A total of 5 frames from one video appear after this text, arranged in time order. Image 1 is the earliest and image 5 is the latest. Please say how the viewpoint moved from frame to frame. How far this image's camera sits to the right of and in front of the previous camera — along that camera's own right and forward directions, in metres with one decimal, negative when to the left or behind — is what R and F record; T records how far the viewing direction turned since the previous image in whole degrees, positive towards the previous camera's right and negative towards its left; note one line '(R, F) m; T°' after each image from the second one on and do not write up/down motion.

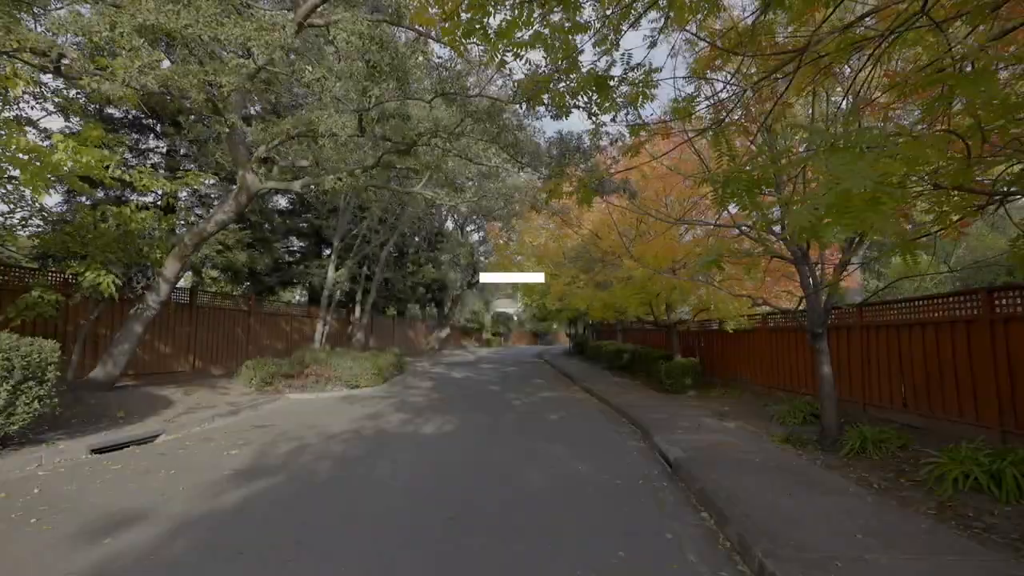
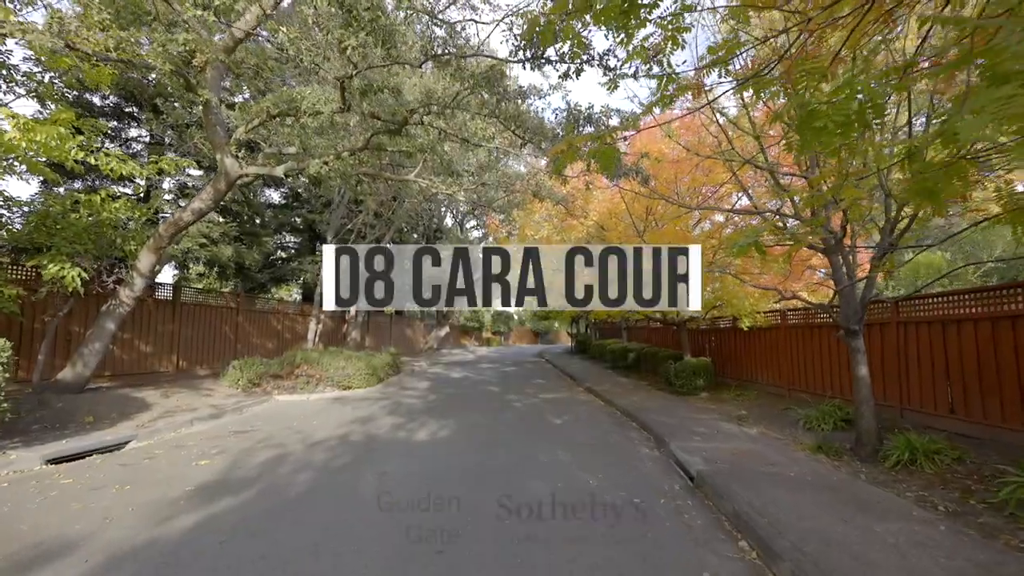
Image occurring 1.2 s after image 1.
(0.0, +0.9) m; 0°
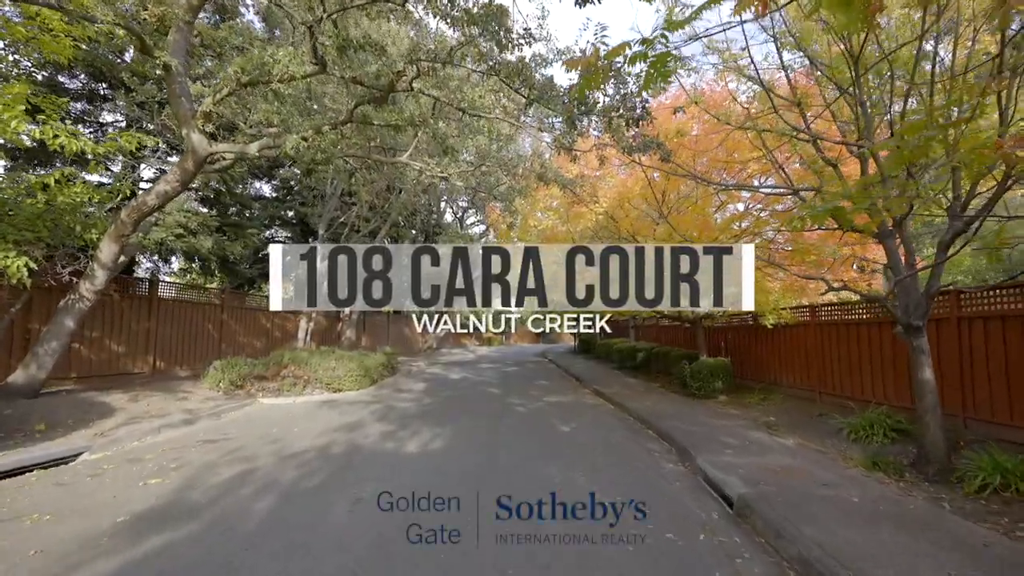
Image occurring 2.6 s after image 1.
(0.0, +1.1) m; 0°
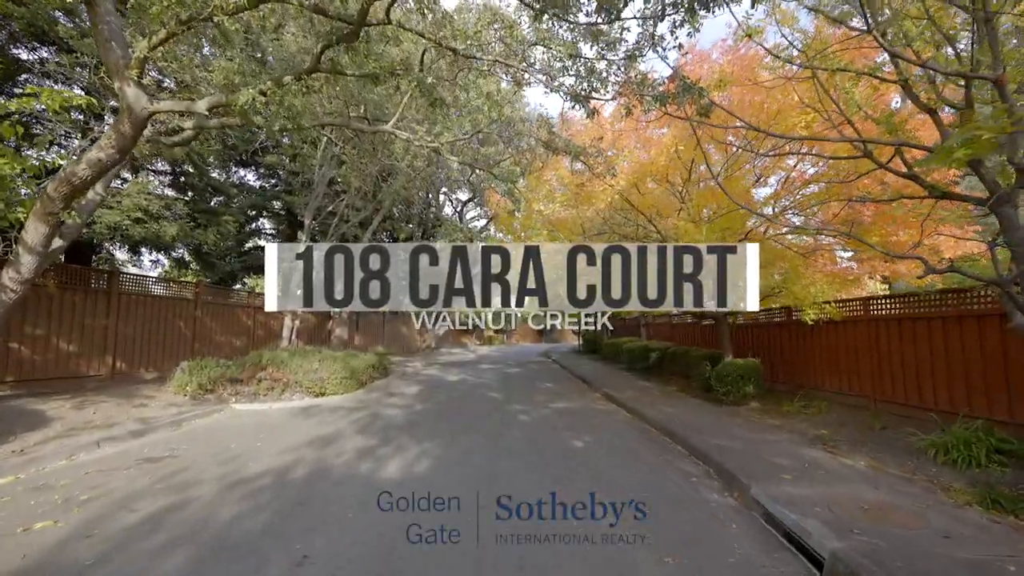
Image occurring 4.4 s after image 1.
(0.0, +1.6) m; 0°
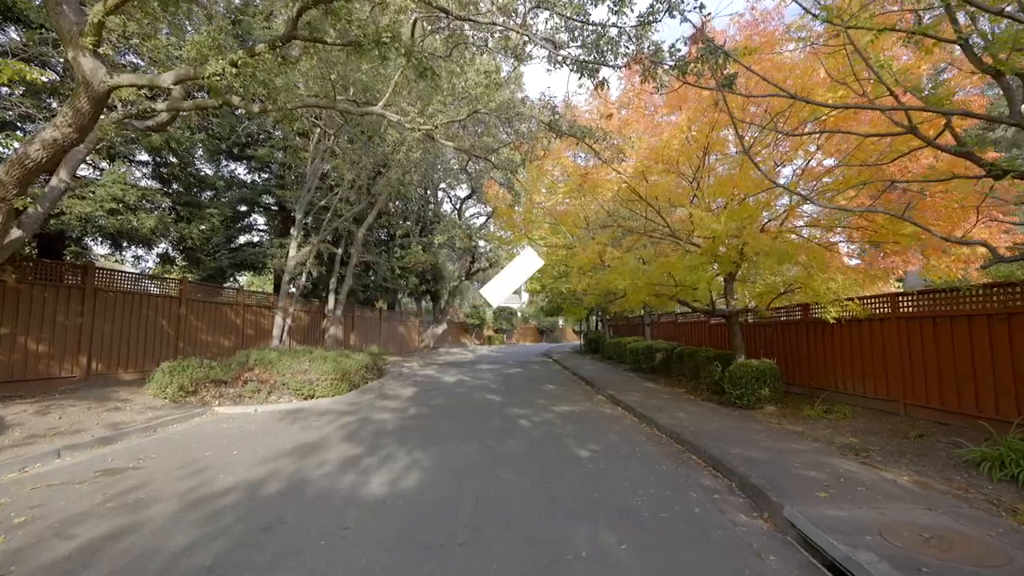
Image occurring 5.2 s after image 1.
(0.0, +0.7) m; 0°
